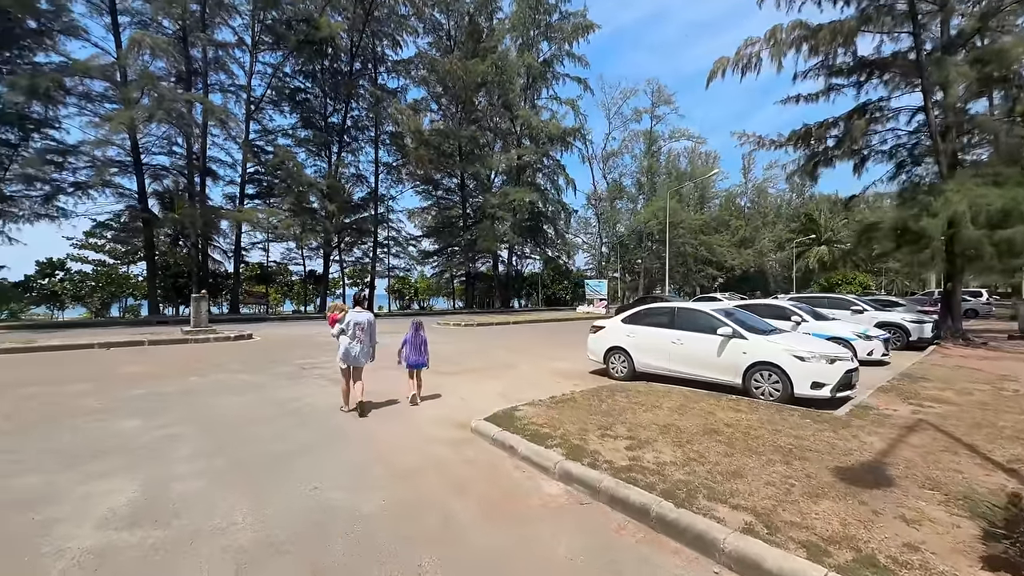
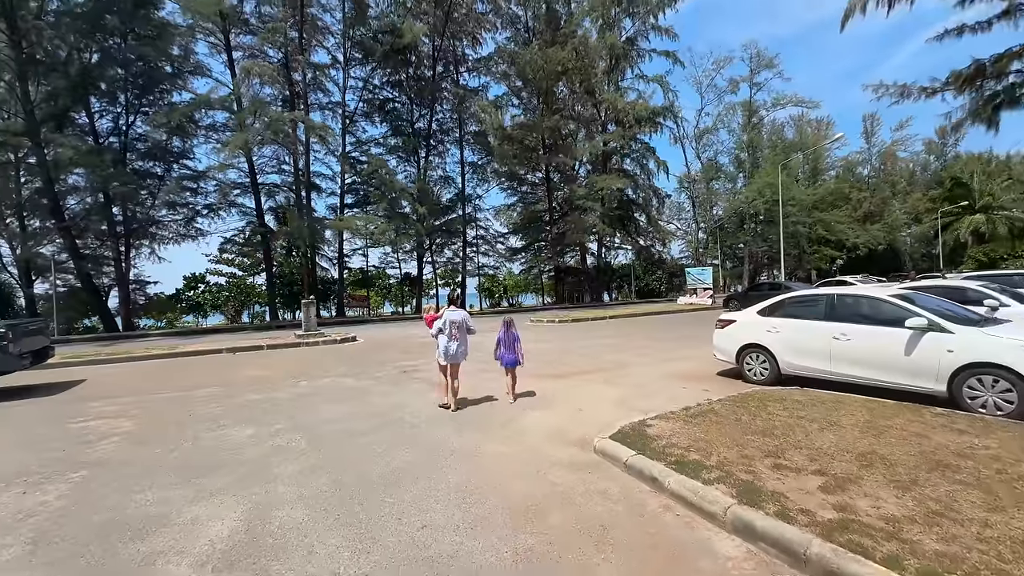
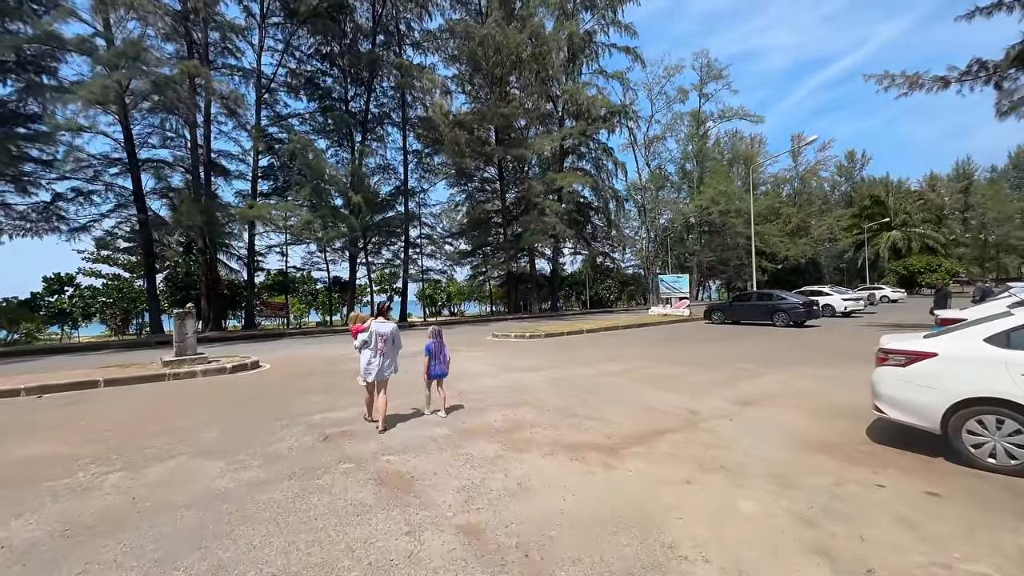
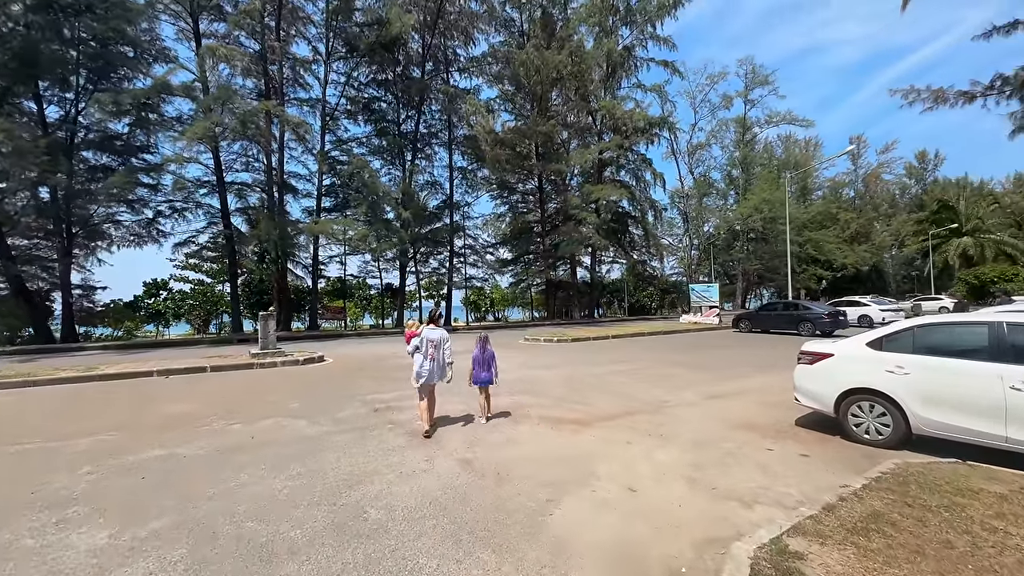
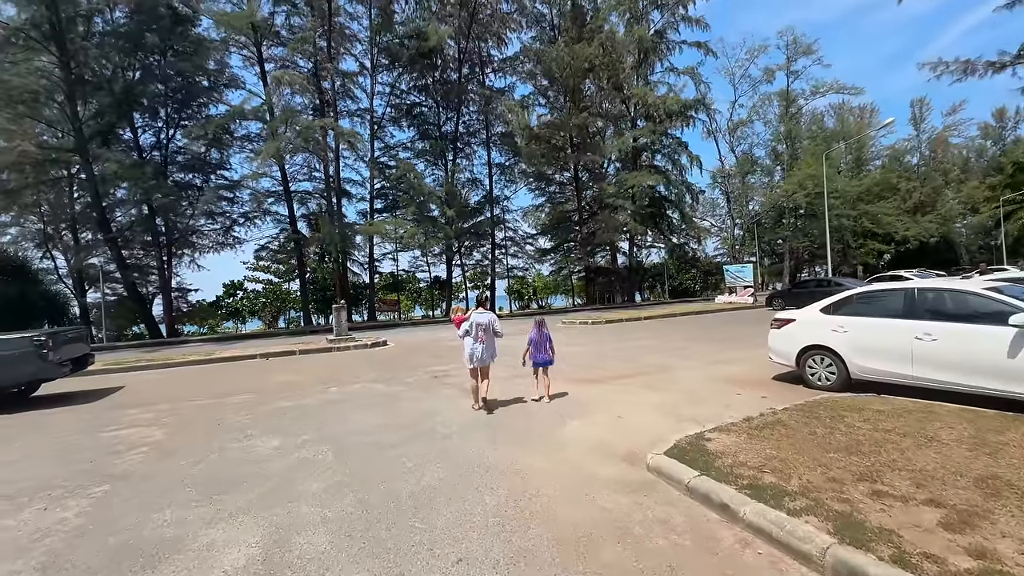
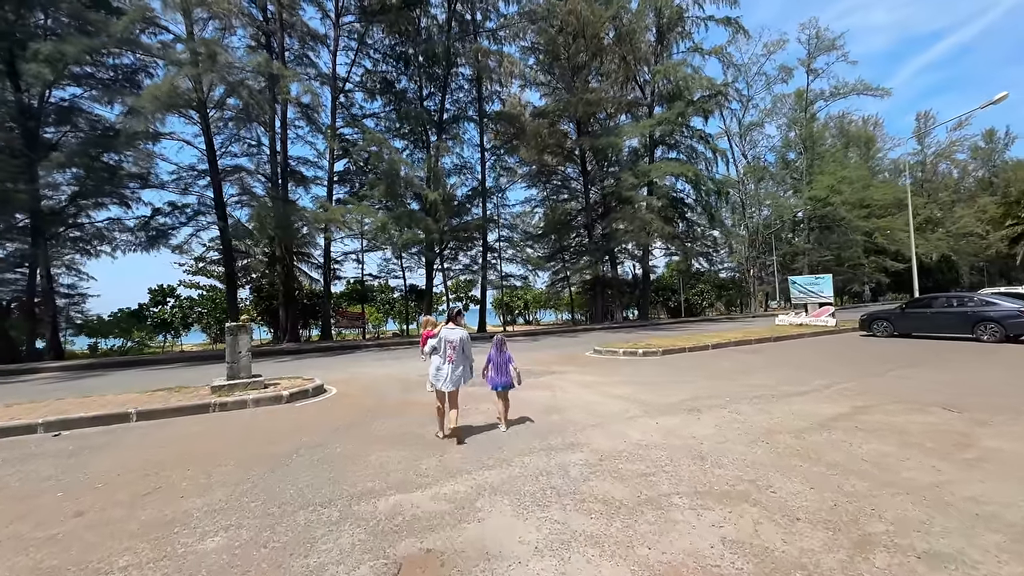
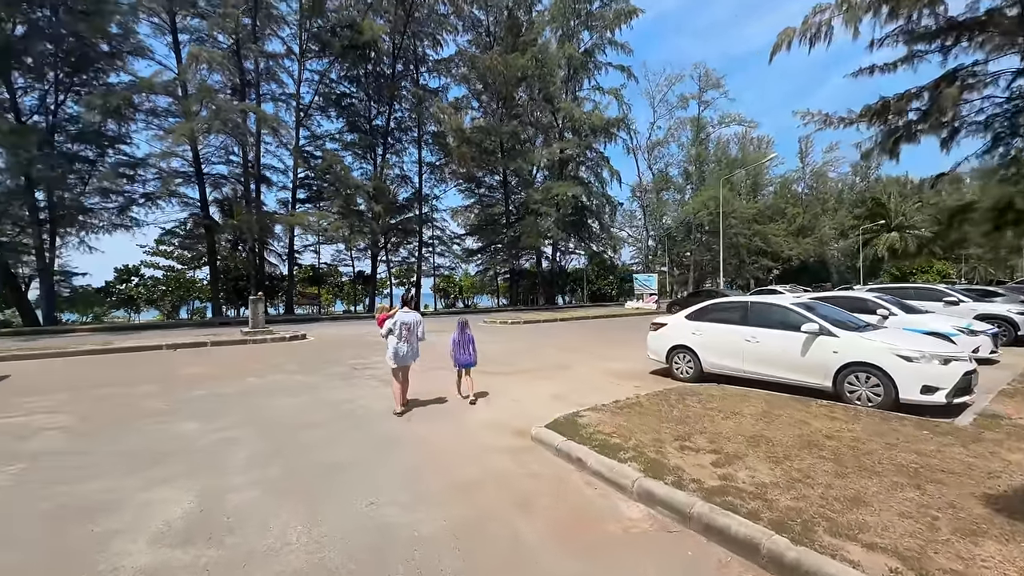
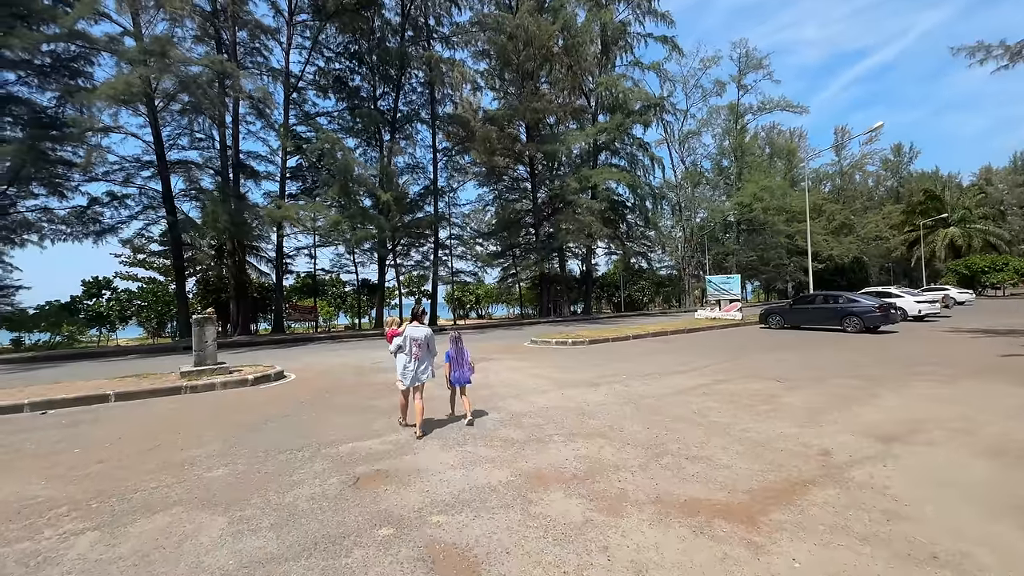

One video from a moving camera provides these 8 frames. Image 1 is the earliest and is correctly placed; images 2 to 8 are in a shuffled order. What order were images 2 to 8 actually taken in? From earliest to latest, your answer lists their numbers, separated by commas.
7, 2, 5, 4, 3, 8, 6
